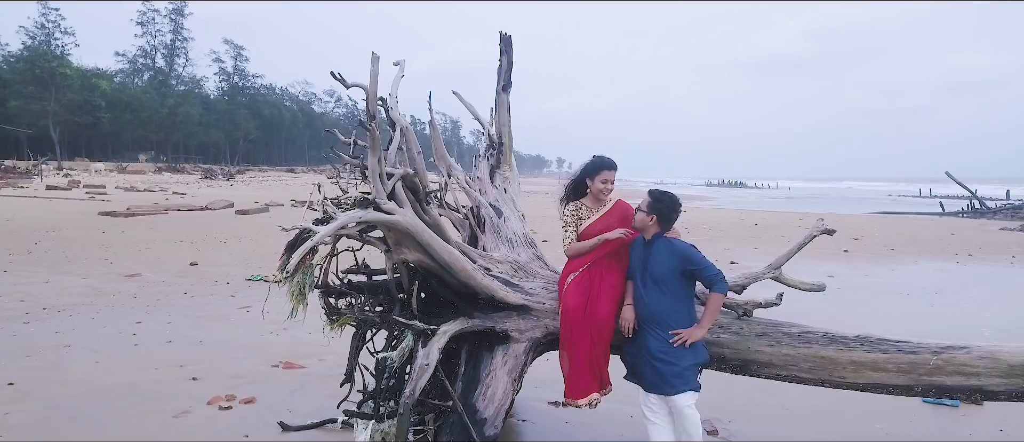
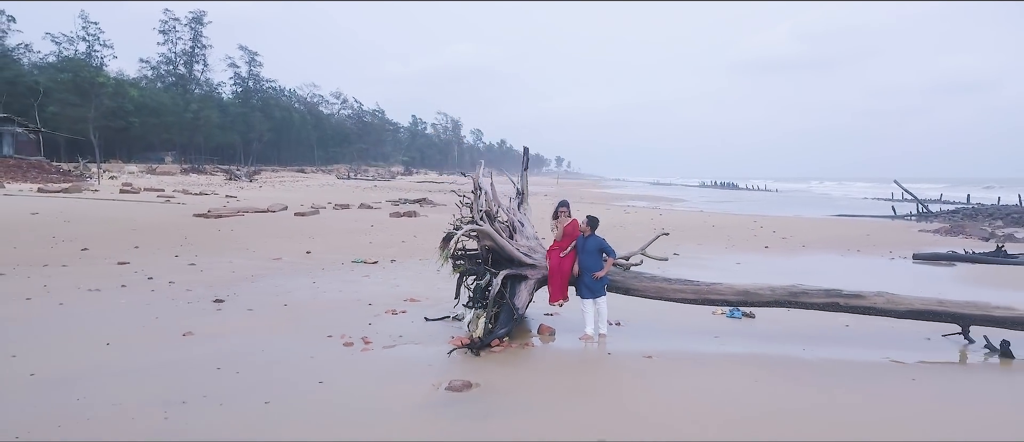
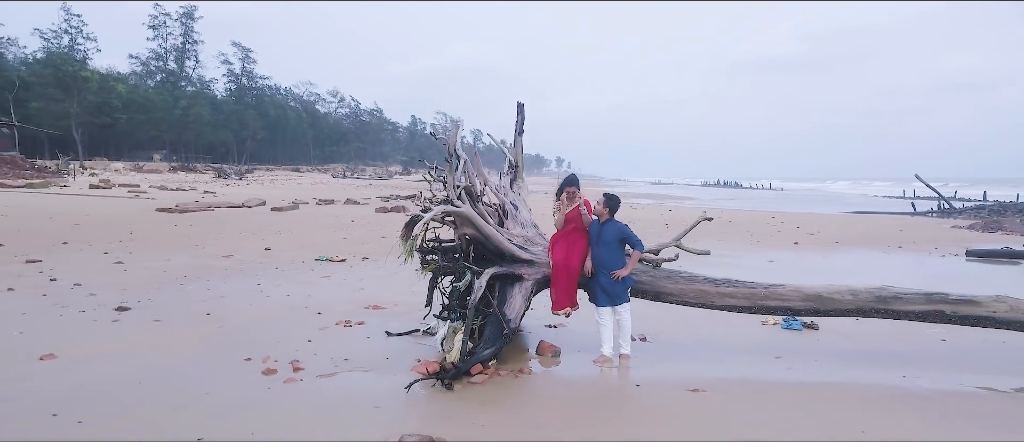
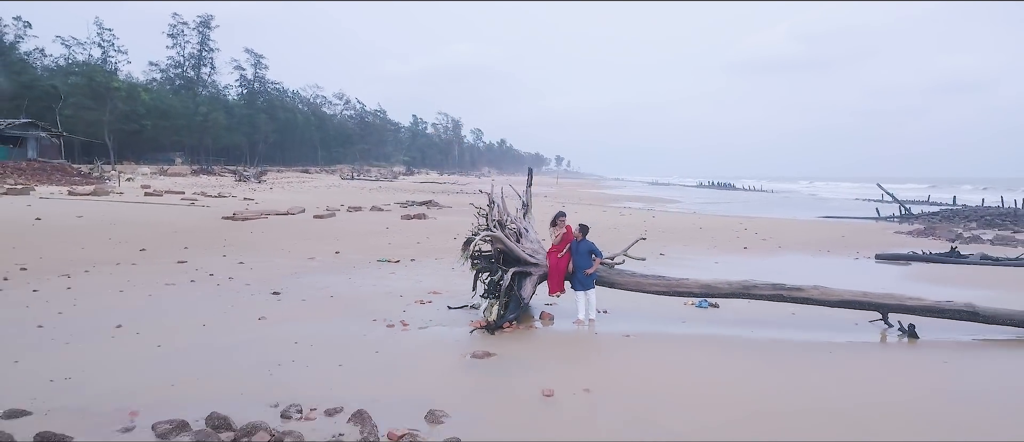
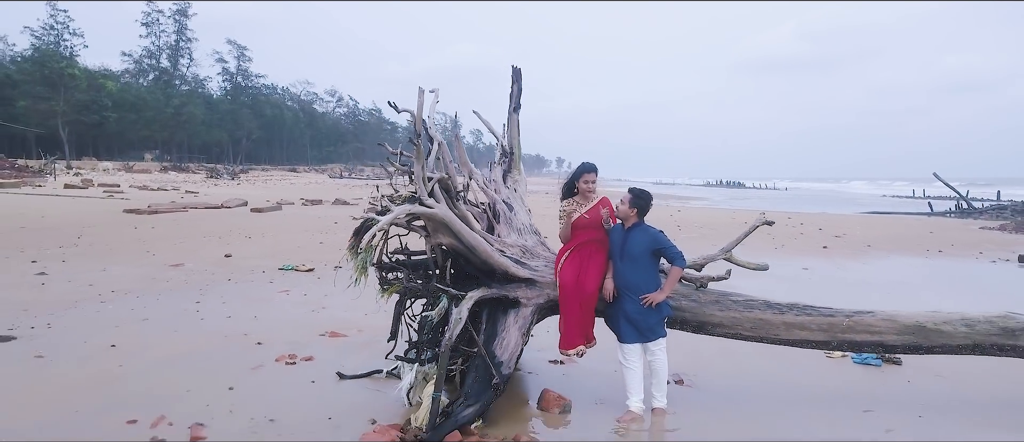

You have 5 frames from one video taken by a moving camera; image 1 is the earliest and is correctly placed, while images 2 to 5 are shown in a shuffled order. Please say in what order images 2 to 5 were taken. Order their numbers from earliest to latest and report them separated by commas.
5, 3, 2, 4
